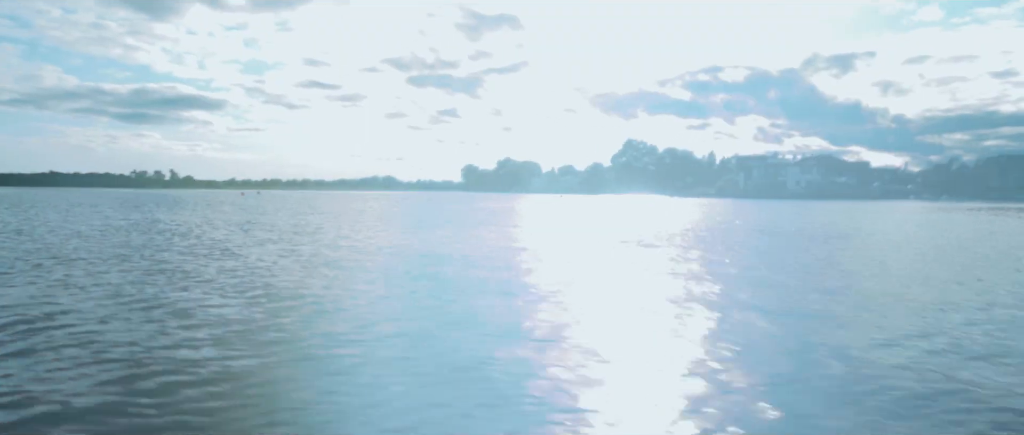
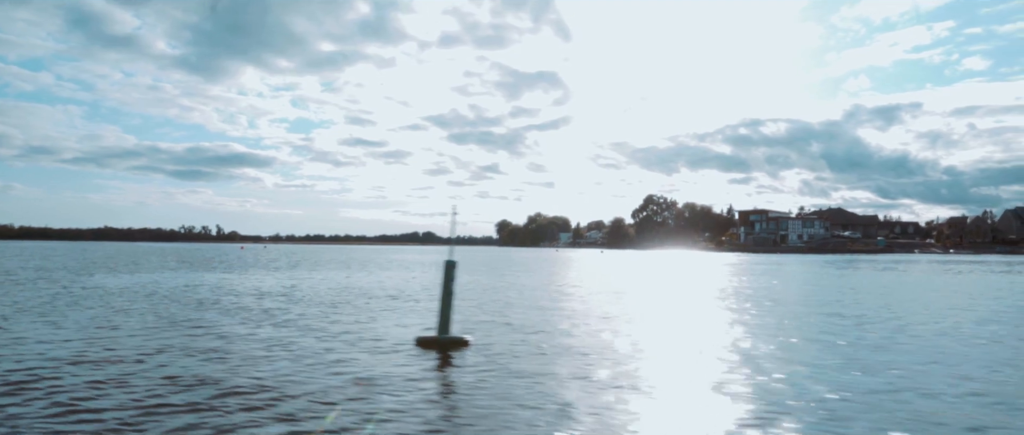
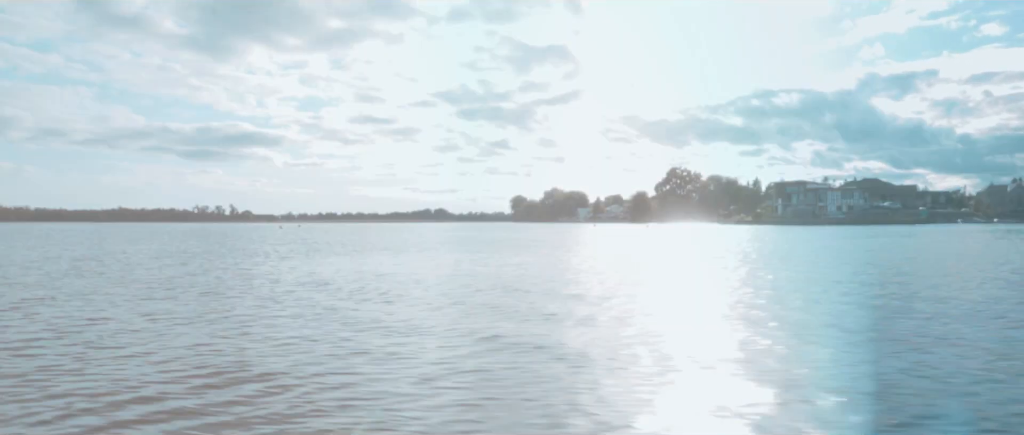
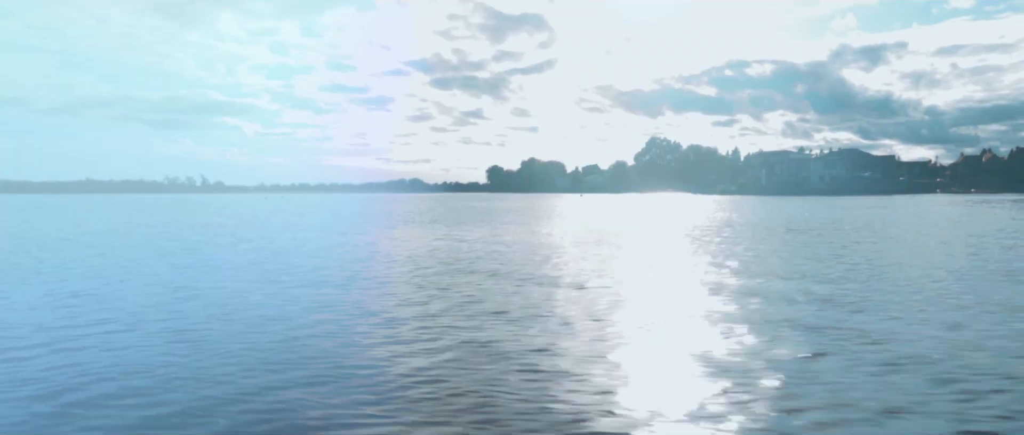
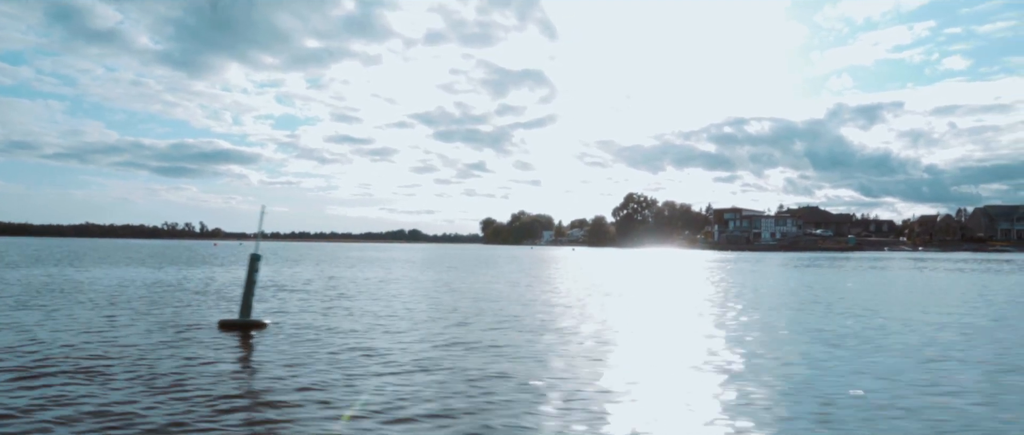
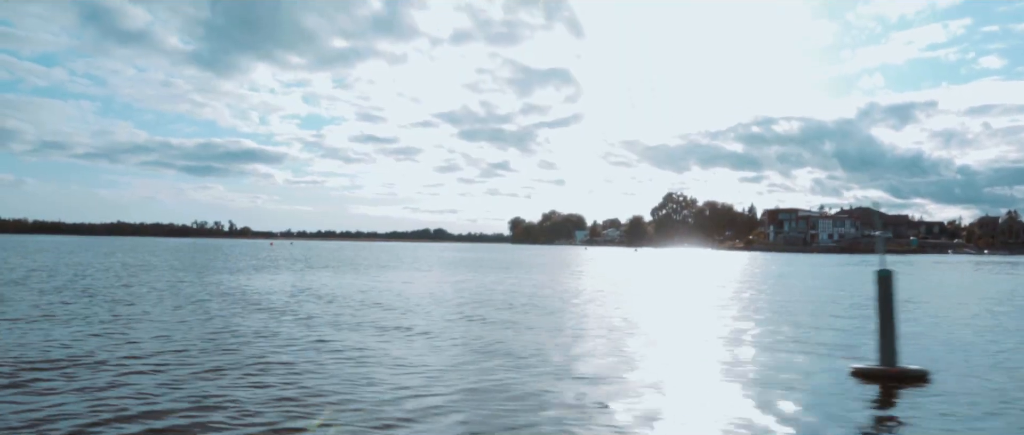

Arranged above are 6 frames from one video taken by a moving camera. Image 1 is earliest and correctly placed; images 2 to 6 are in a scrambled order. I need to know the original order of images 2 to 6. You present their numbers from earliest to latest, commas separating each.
4, 3, 6, 2, 5
